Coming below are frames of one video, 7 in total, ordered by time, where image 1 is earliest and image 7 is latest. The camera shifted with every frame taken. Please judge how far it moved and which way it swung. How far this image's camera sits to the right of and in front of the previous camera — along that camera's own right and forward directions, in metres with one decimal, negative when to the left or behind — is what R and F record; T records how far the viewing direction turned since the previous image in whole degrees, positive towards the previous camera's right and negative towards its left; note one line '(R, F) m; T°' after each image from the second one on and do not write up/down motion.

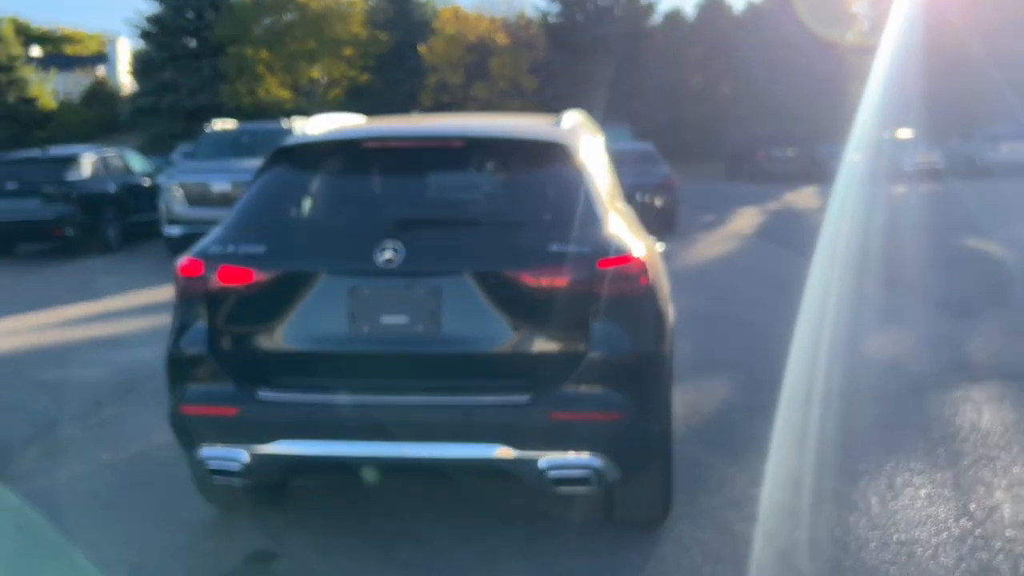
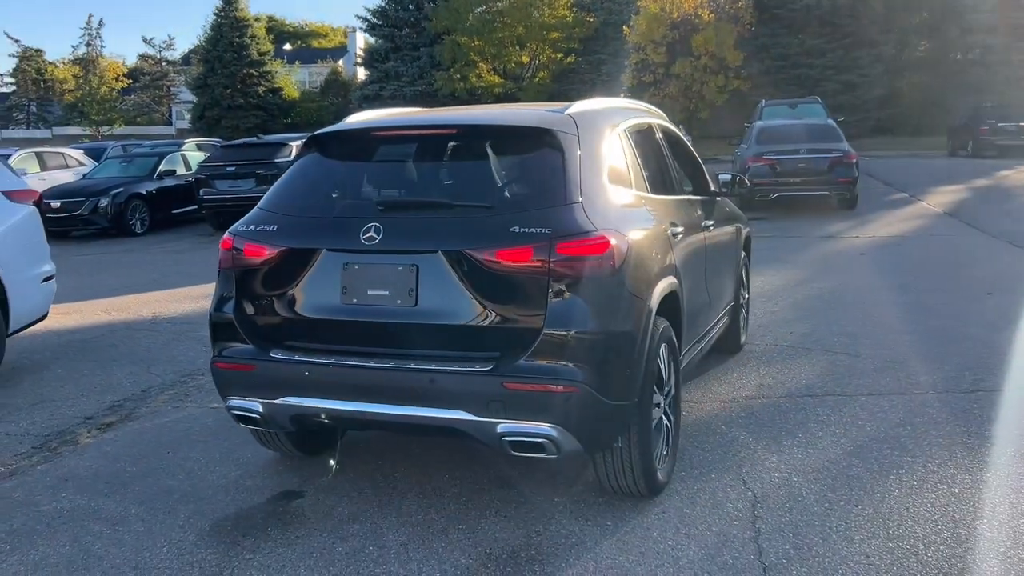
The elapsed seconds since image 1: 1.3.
(+1.0, -0.1) m; -15°
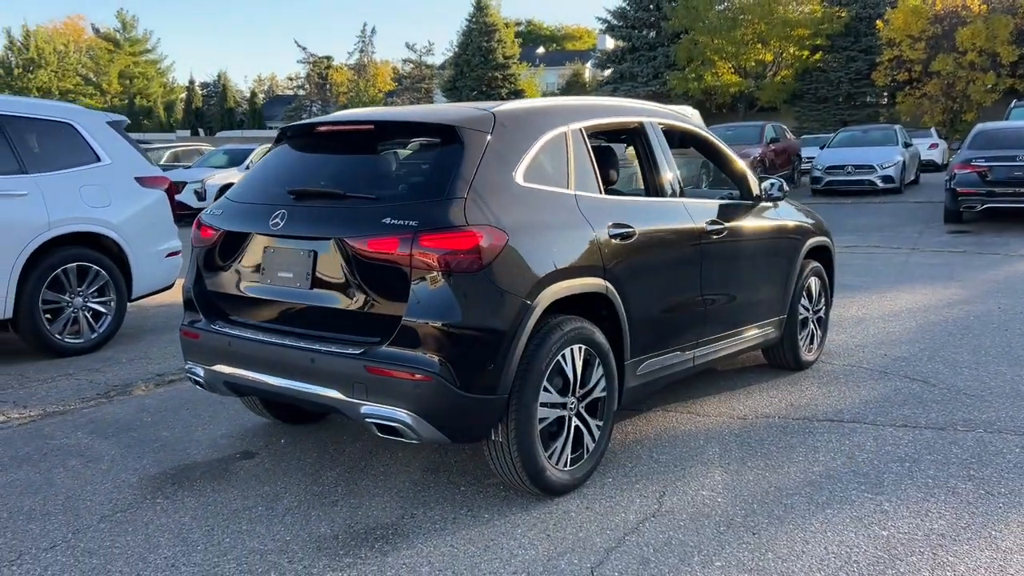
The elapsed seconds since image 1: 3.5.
(+1.5, +0.1) m; -16°
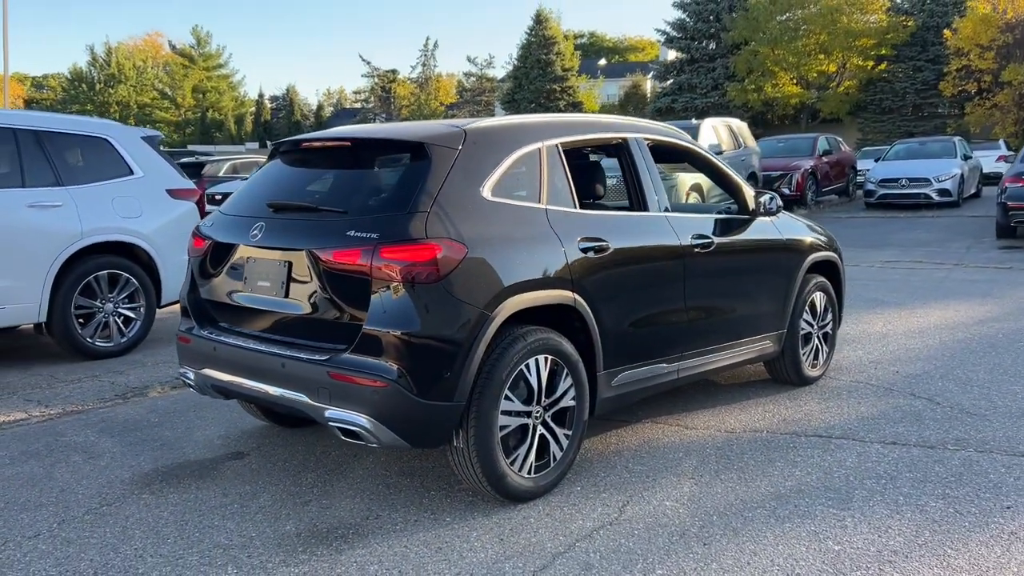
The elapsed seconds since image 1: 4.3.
(+0.5, -0.1) m; -4°
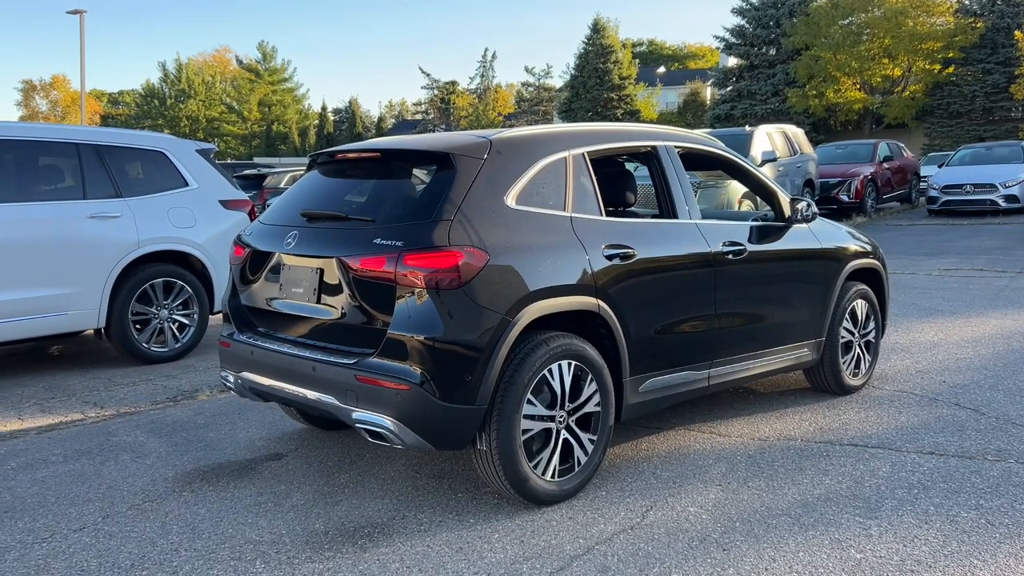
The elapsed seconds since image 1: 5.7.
(+0.2, -0.1) m; -4°
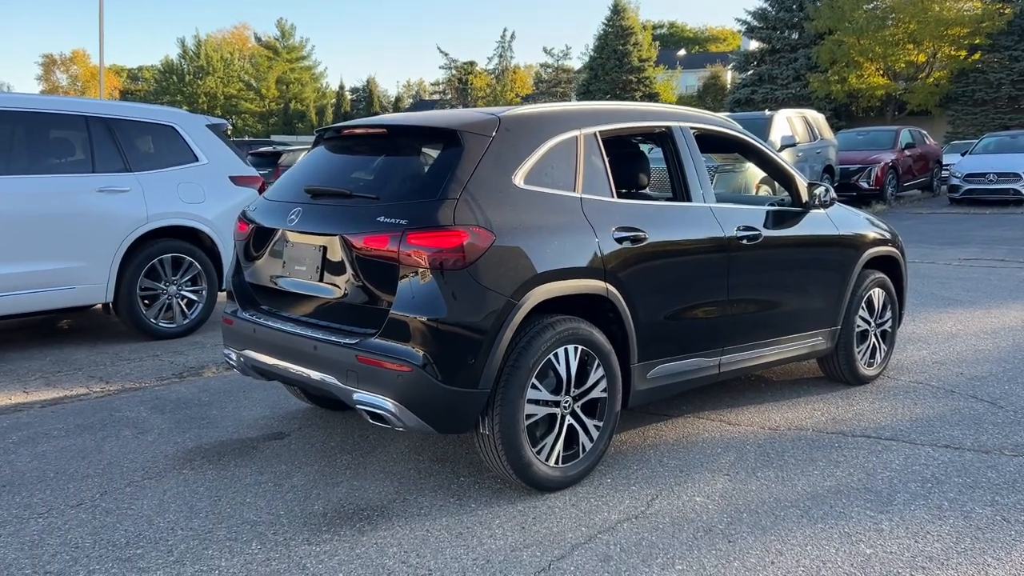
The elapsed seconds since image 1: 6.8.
(0.0, +0.1) m; -1°
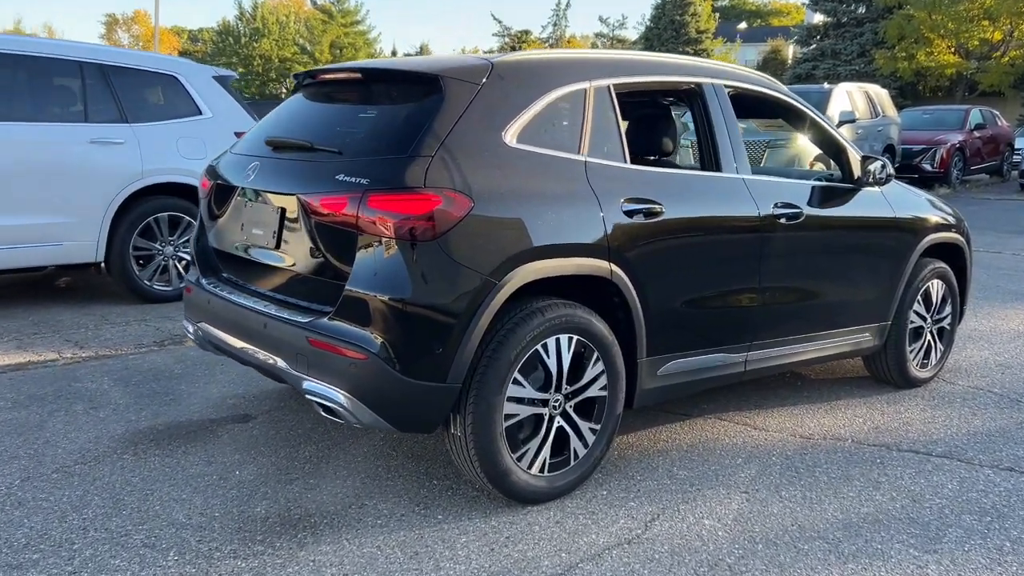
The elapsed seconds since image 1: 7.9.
(+0.3, +0.6) m; -3°
